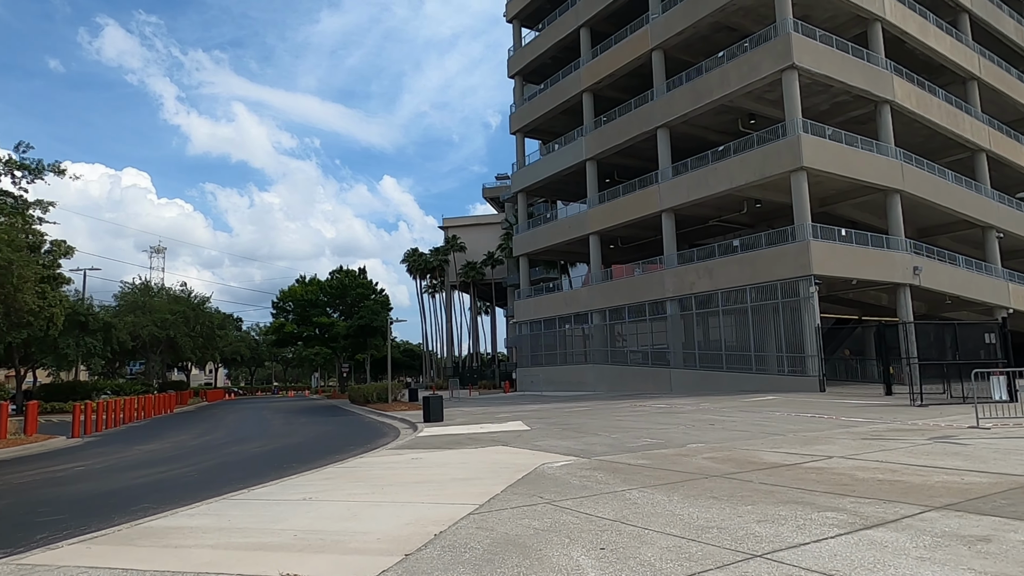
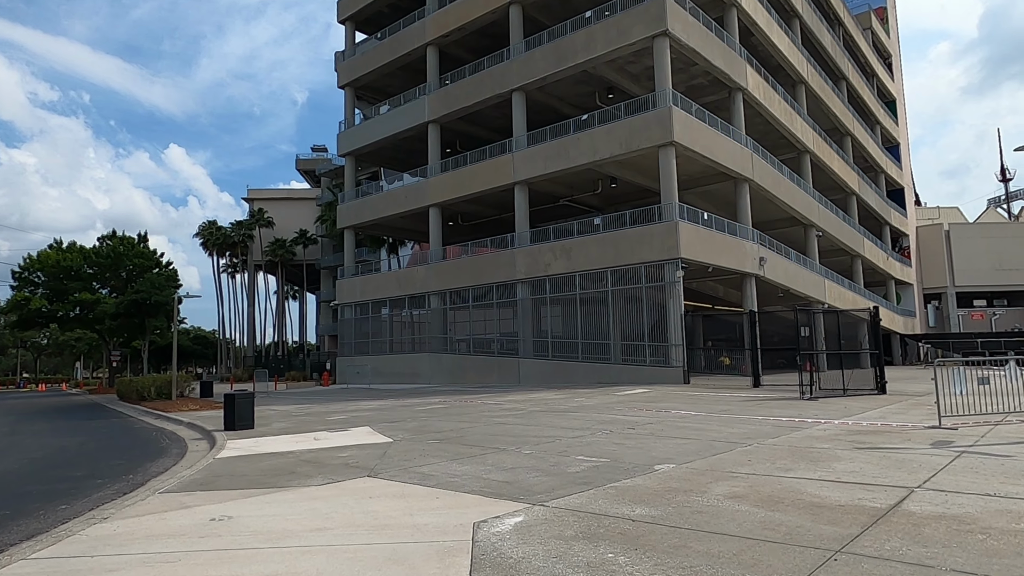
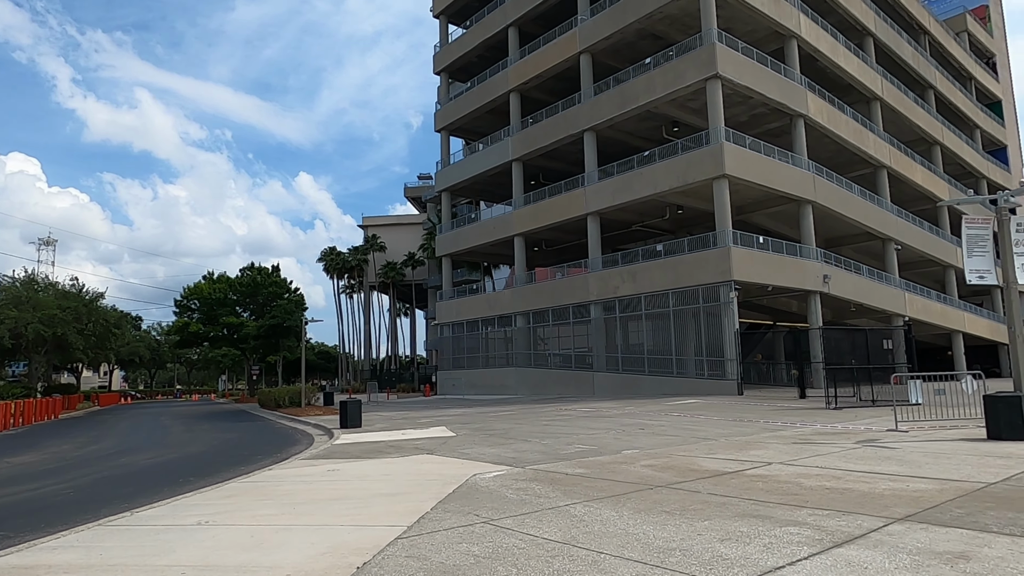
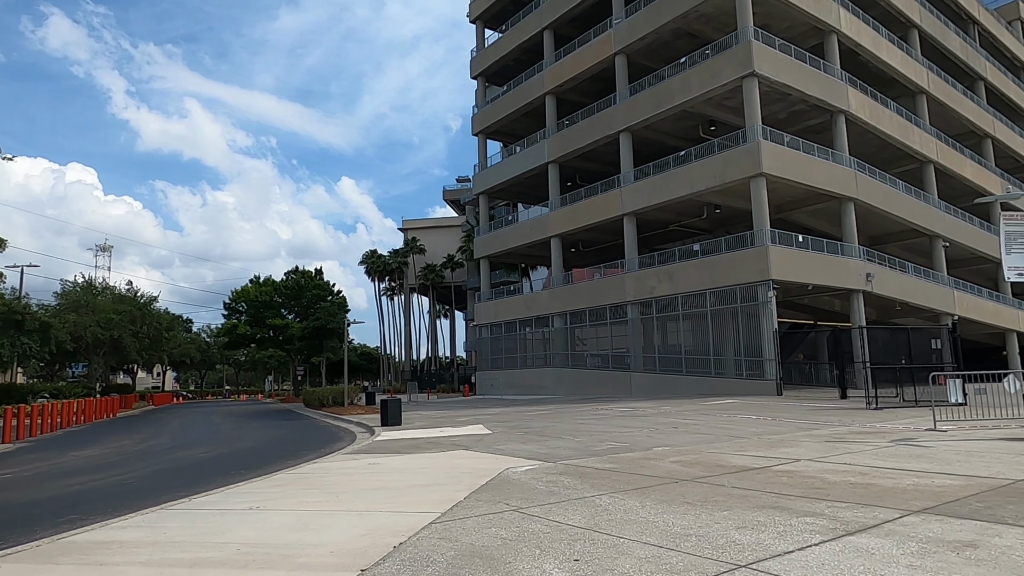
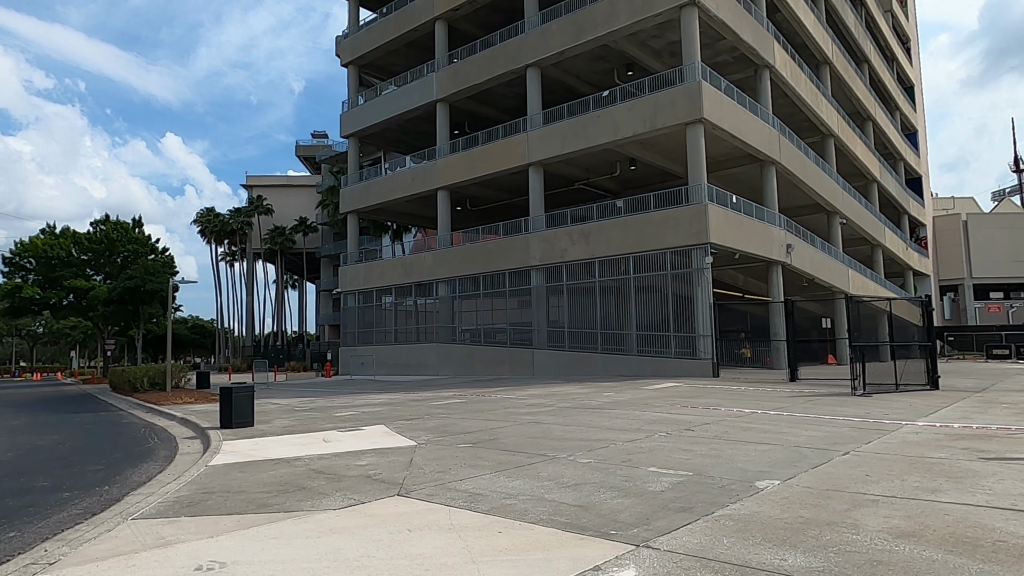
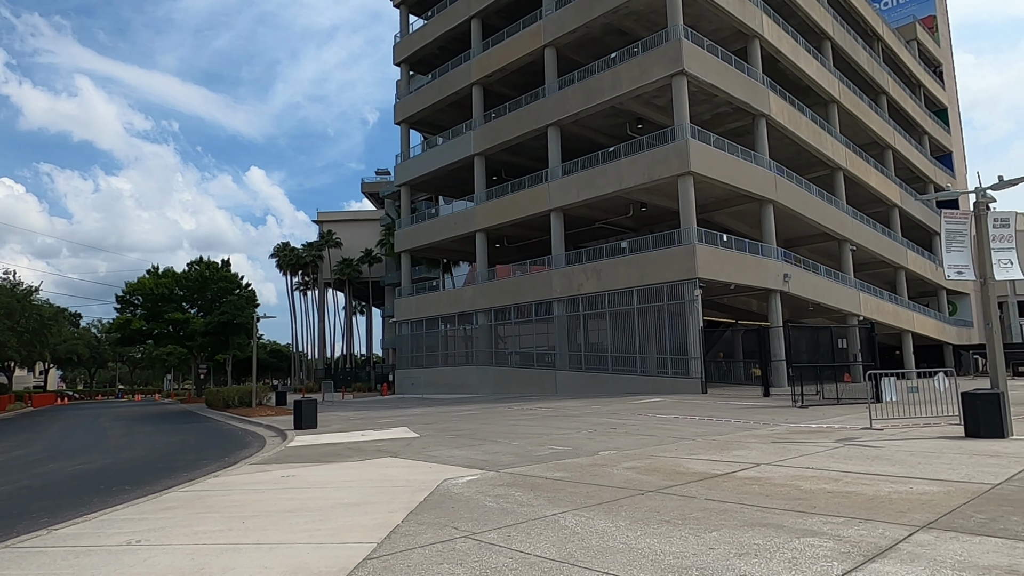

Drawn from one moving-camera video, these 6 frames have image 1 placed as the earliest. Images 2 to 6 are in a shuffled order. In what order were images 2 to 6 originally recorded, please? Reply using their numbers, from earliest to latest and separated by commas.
4, 3, 6, 2, 5
